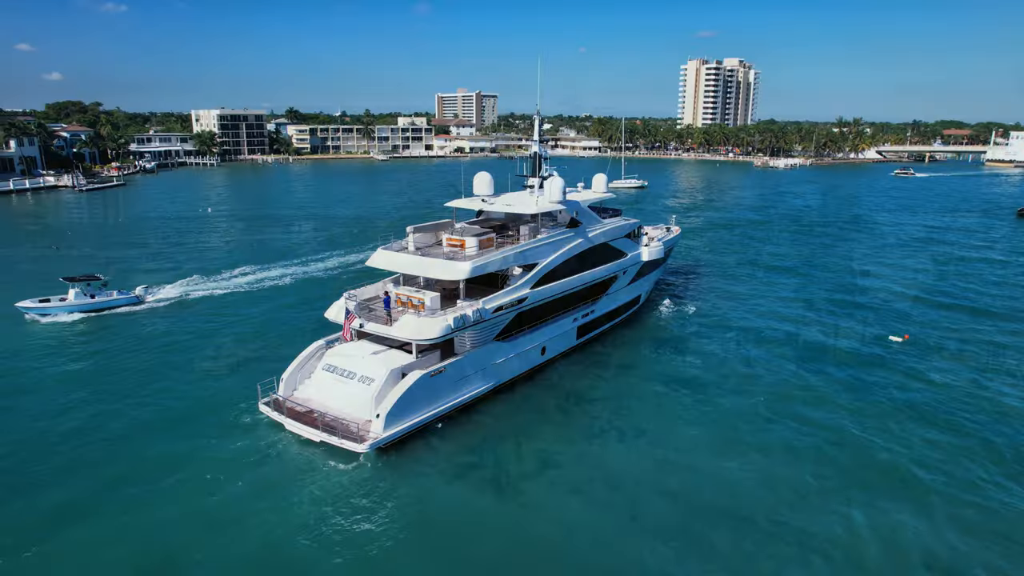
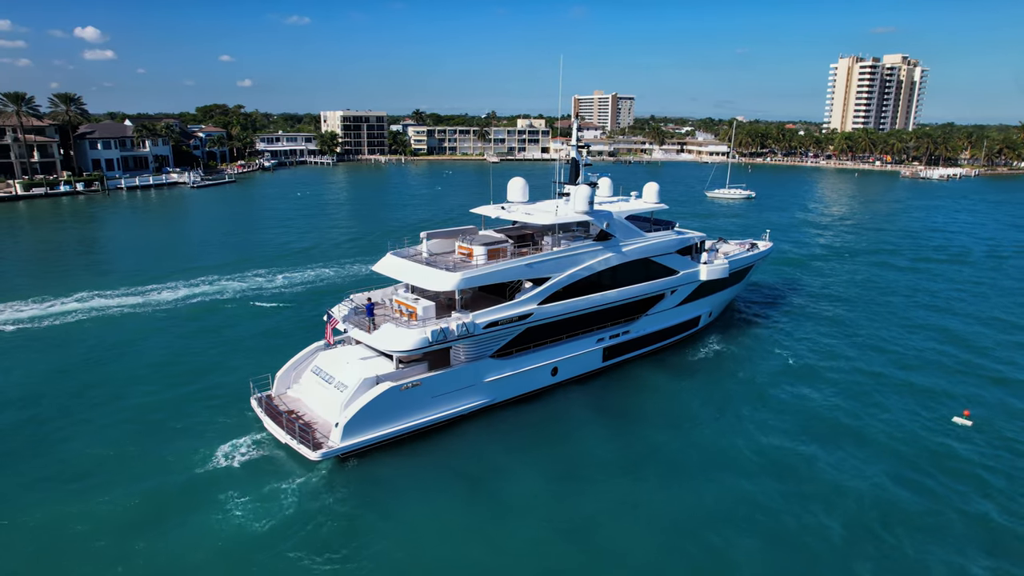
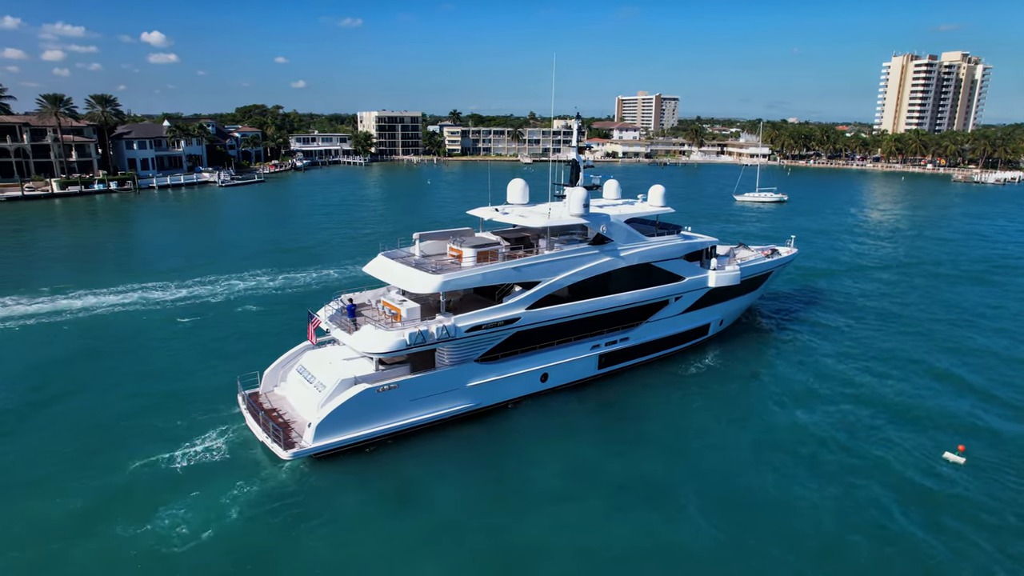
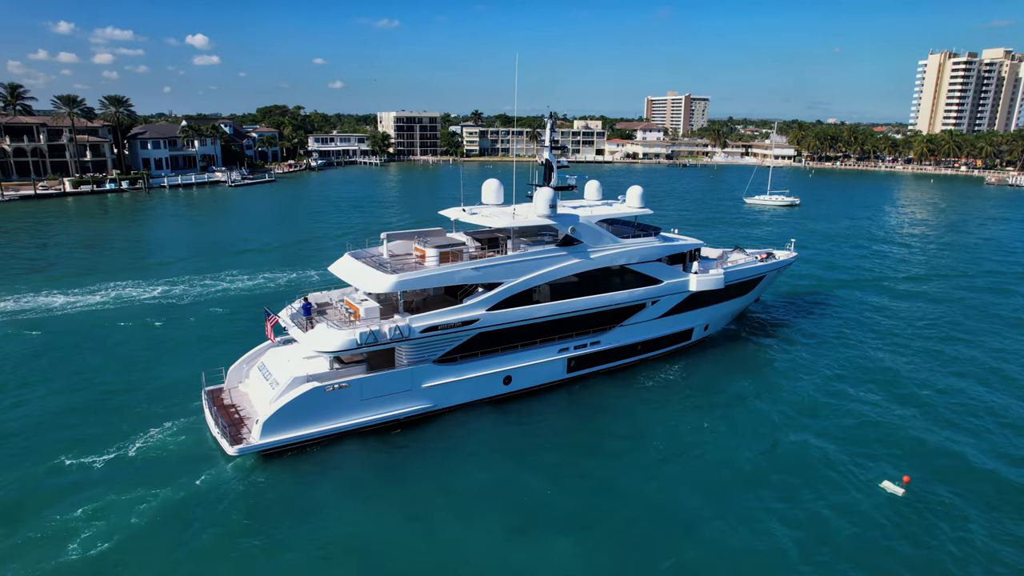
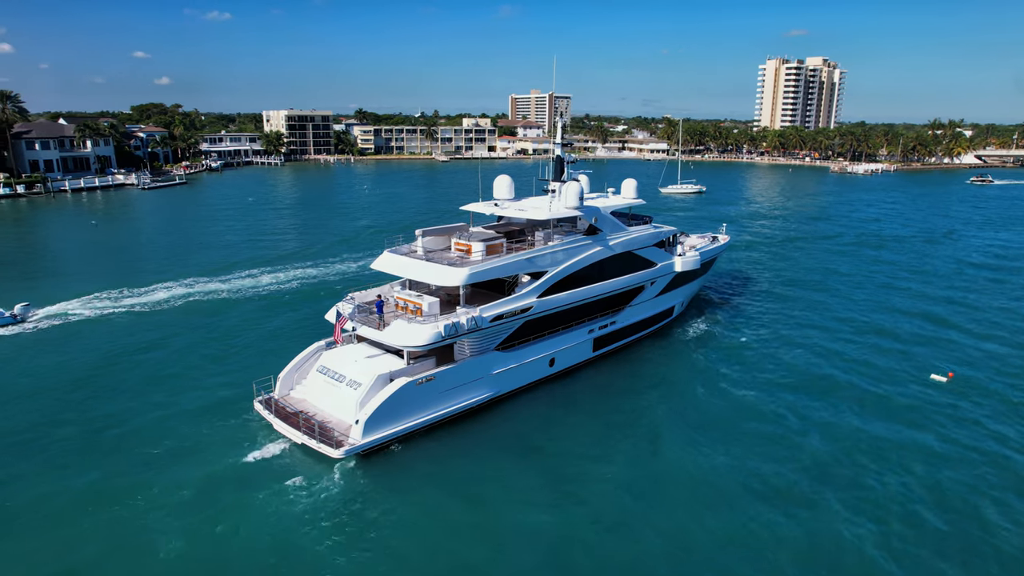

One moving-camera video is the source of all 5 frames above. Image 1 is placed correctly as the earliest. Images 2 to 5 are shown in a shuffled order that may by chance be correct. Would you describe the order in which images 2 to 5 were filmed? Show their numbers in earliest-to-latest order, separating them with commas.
5, 2, 3, 4
